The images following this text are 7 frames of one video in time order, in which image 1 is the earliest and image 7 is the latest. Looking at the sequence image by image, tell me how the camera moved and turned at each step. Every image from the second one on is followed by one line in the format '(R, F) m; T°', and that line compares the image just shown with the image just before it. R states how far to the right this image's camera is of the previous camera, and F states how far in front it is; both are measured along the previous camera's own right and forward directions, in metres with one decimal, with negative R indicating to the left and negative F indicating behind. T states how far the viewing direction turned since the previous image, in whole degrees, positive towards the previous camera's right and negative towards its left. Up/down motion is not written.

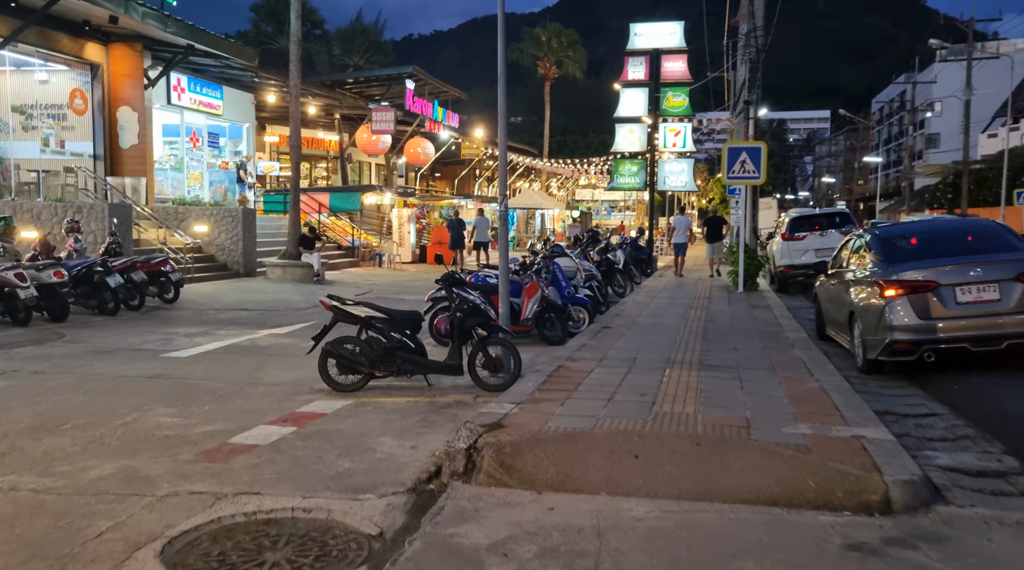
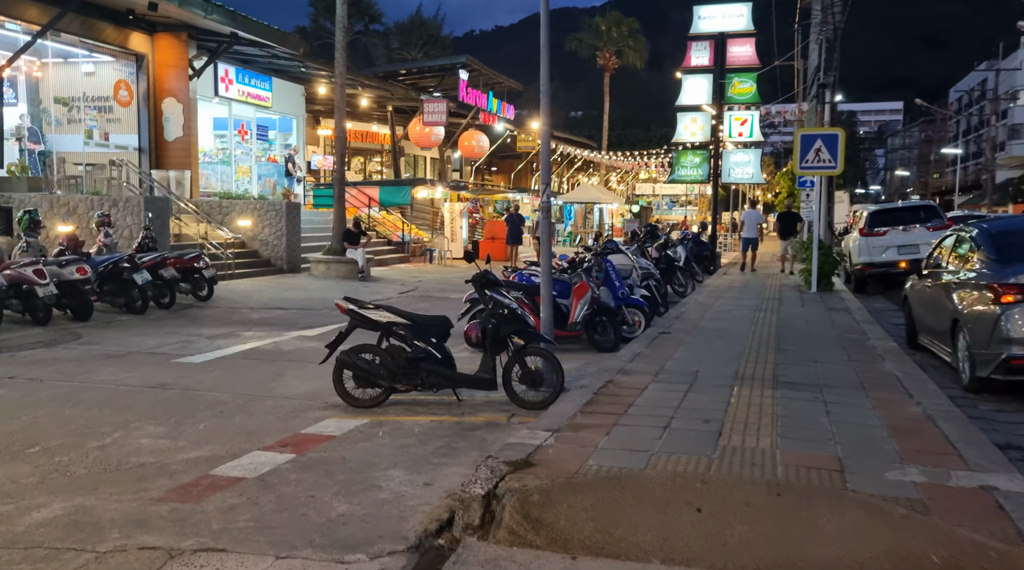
(+0.1, +1.0) m; -4°
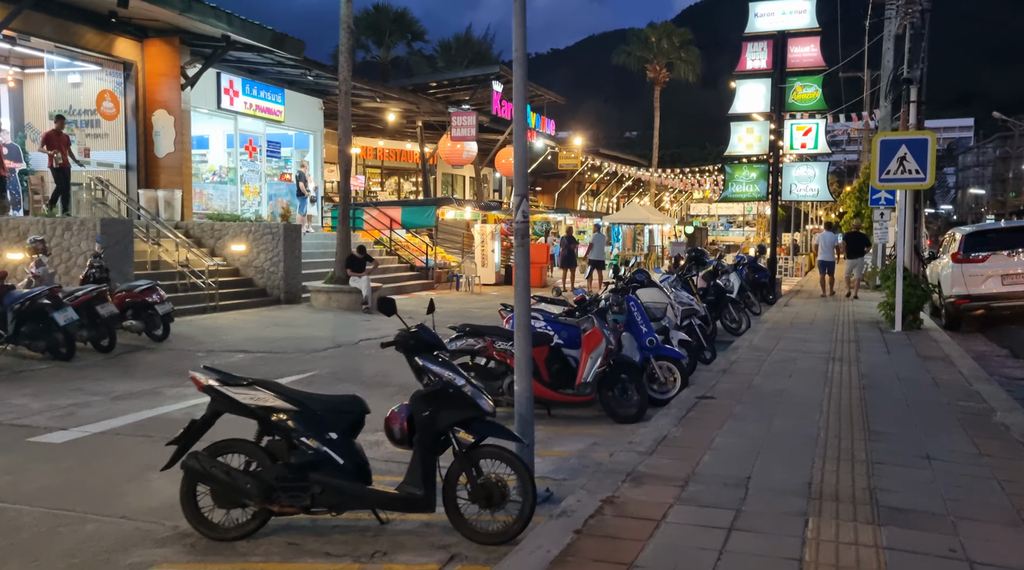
(+0.5, +2.4) m; -3°
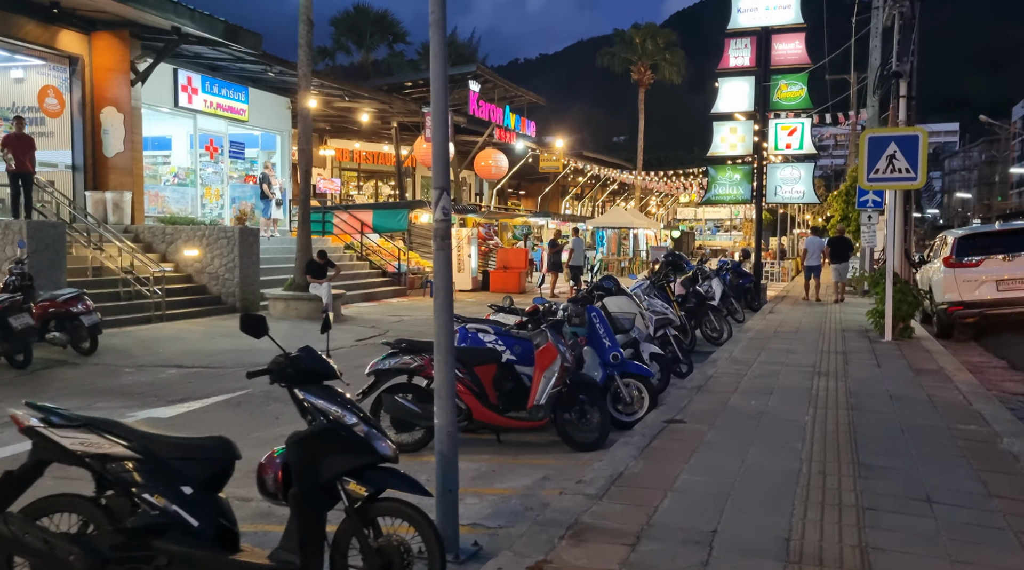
(+0.3, +0.9) m; +1°
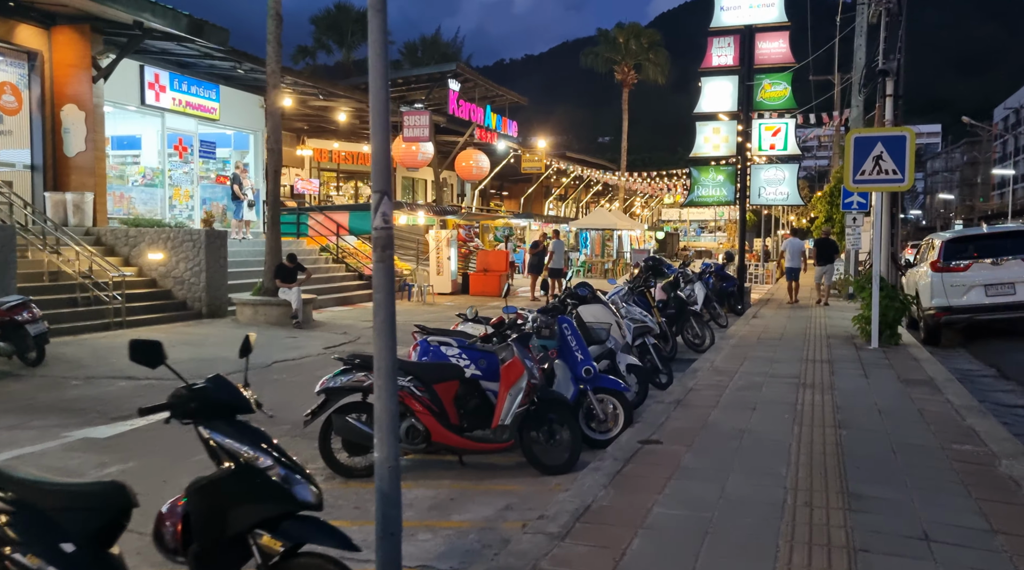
(+0.2, +0.5) m; +1°
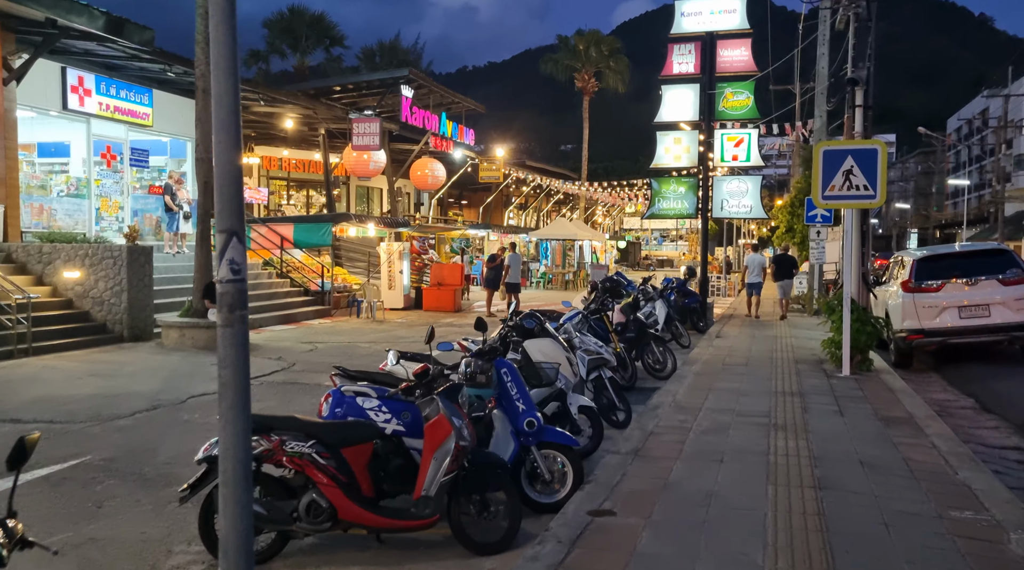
(+0.2, +1.0) m; +2°
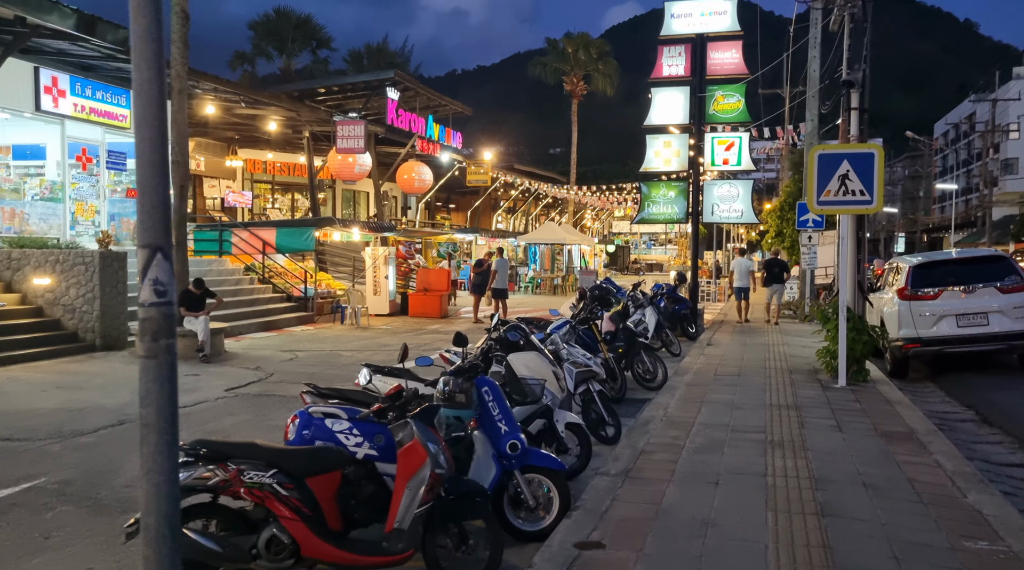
(0.0, +0.4) m; +1°
